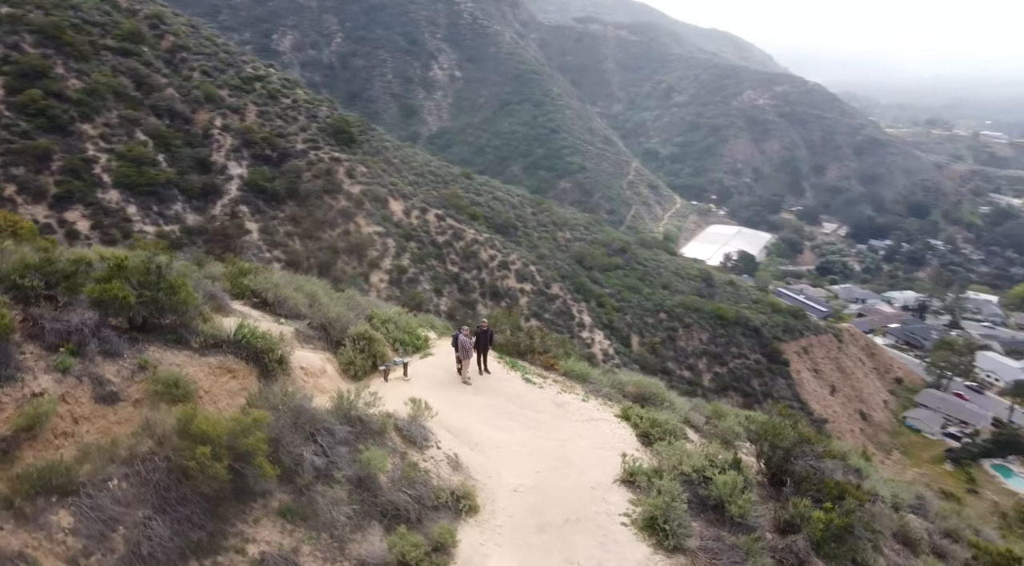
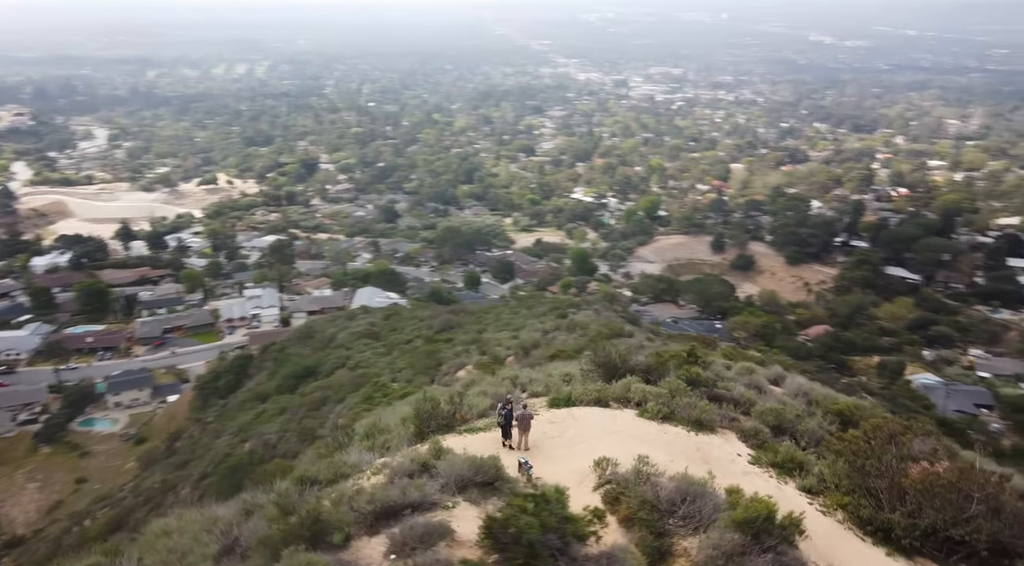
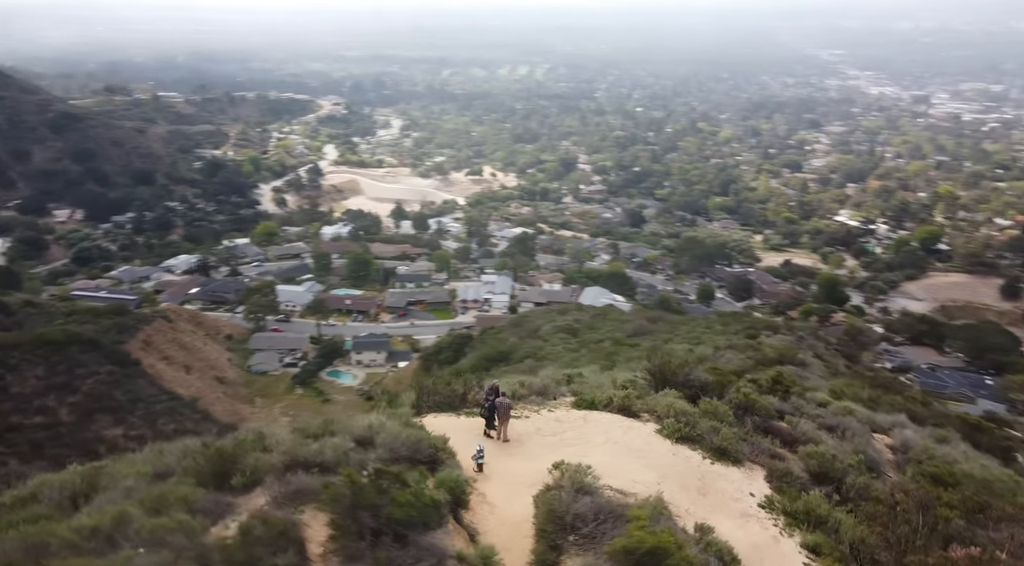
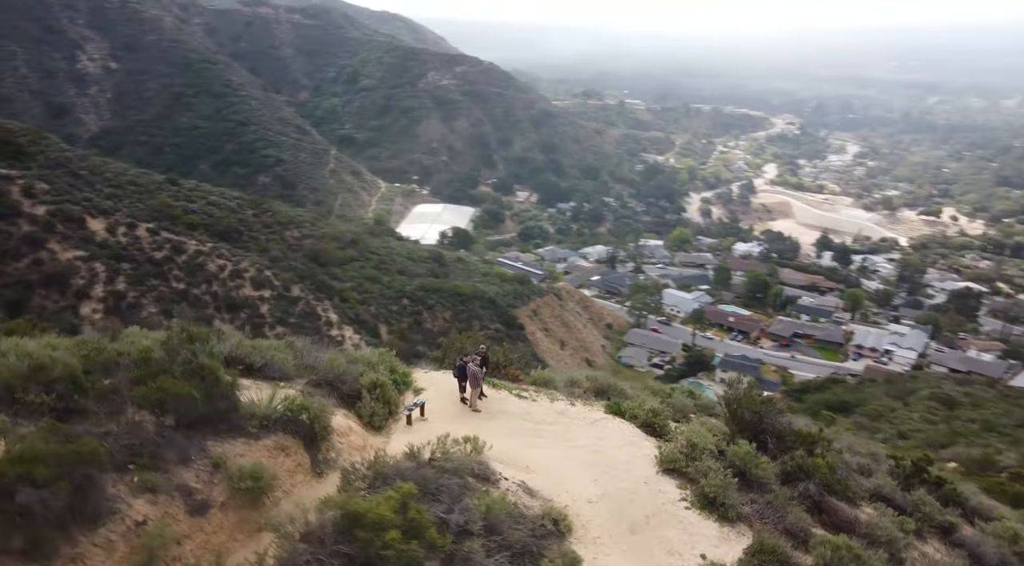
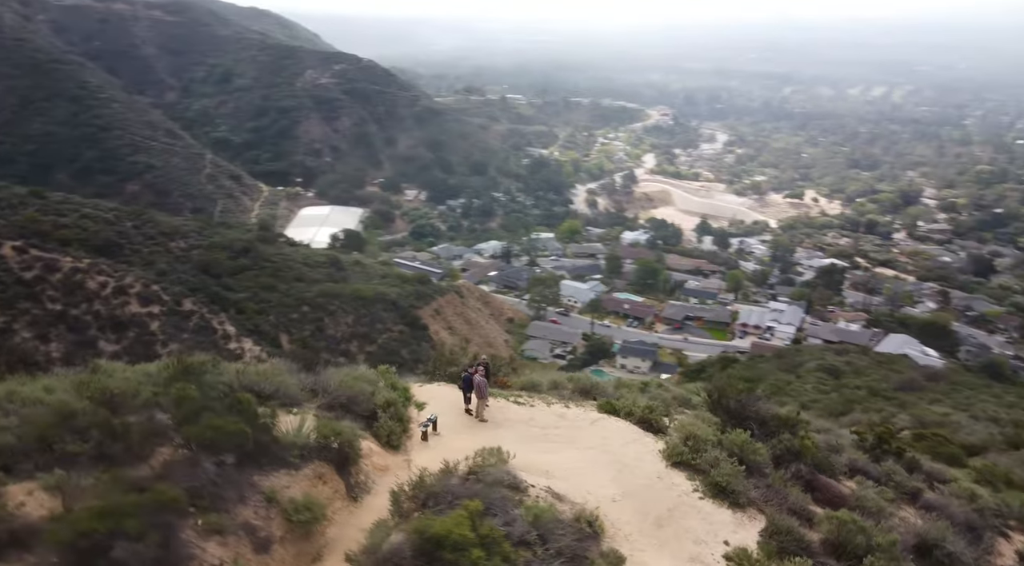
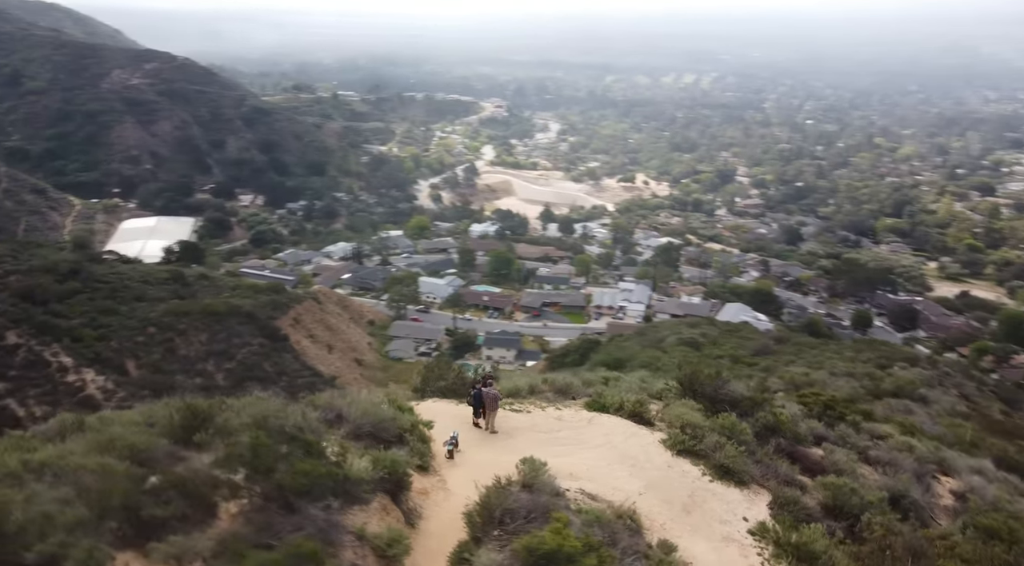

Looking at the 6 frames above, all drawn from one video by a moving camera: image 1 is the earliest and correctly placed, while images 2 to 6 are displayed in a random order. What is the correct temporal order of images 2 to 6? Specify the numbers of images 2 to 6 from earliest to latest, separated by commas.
4, 5, 6, 3, 2
